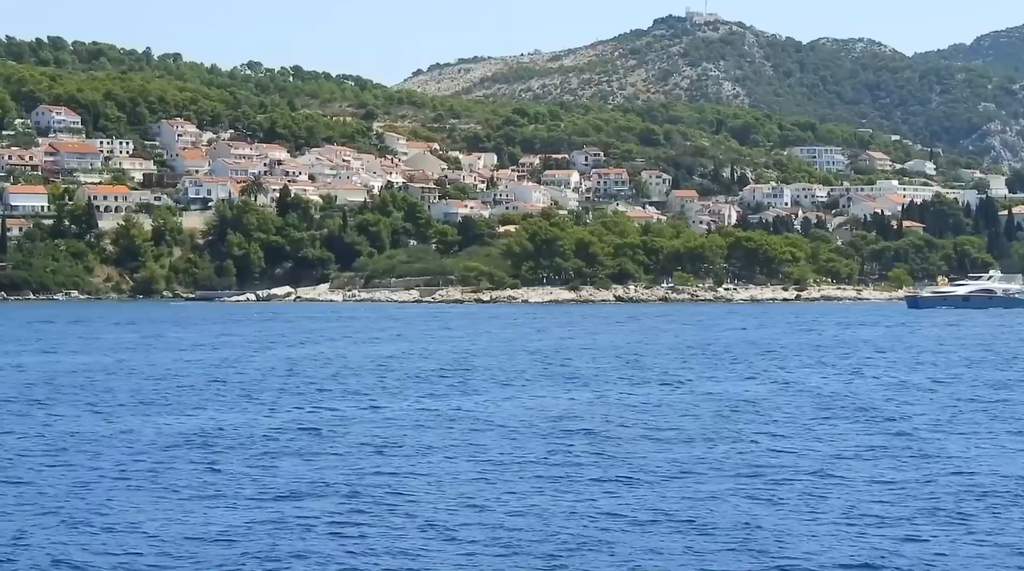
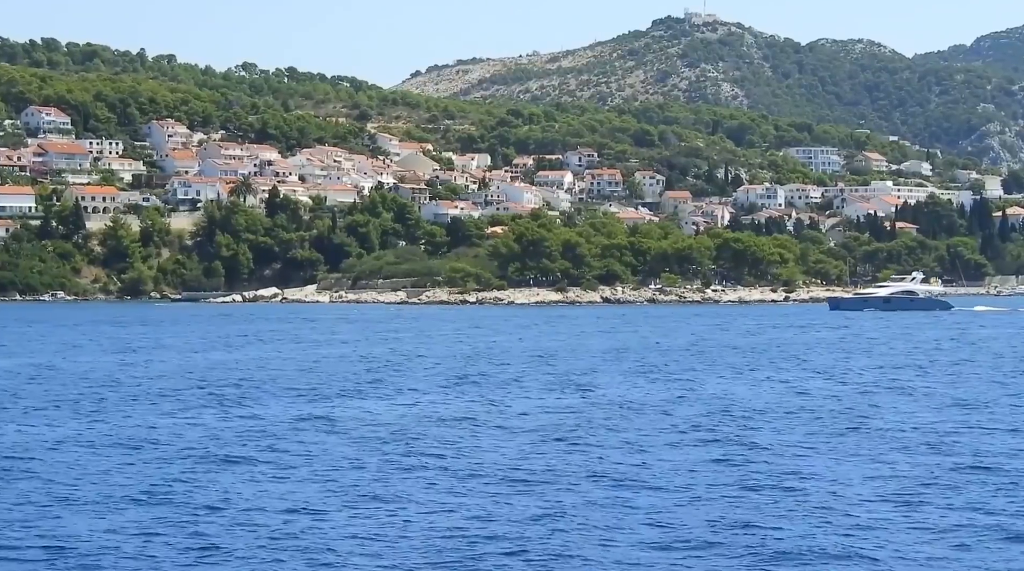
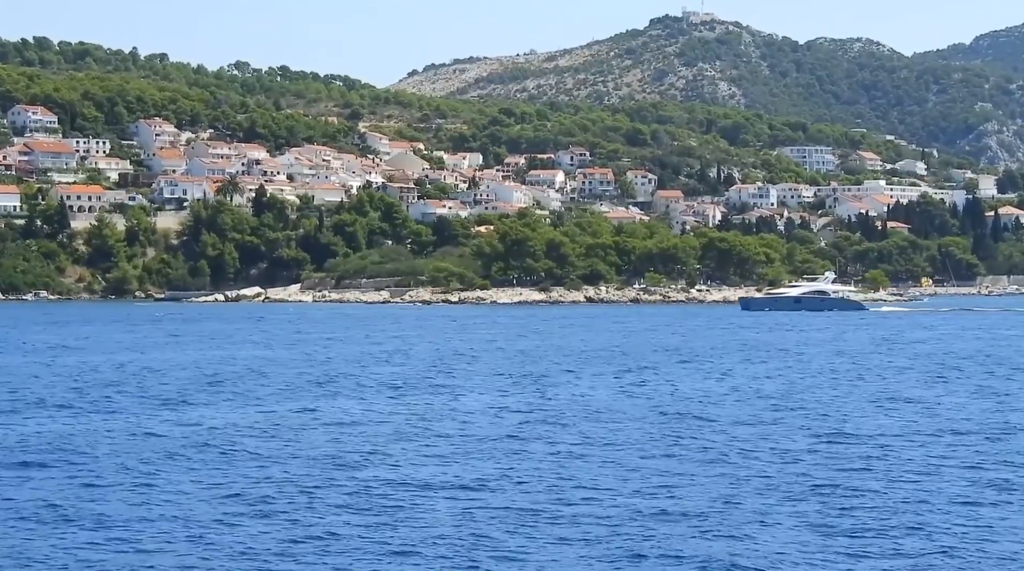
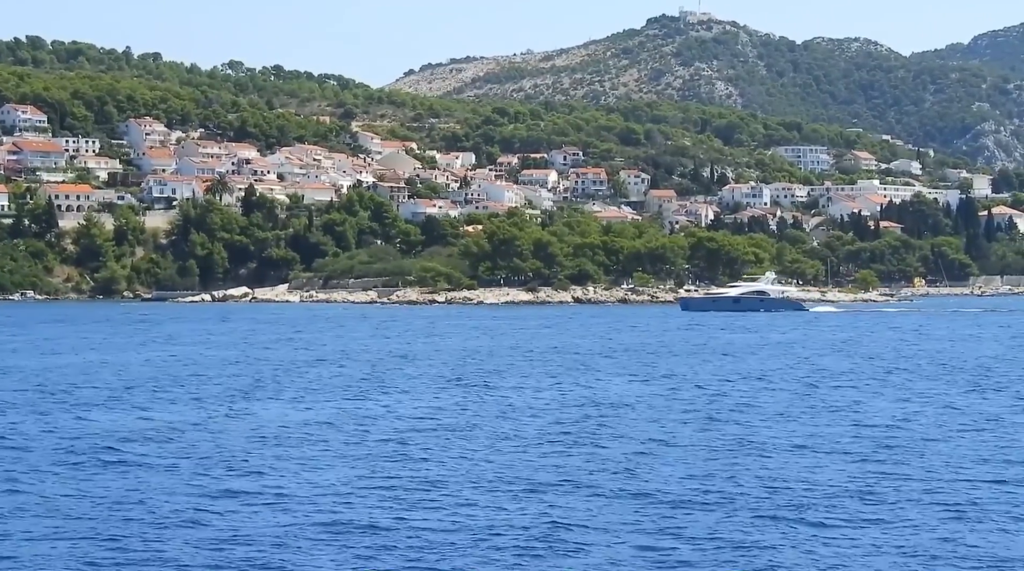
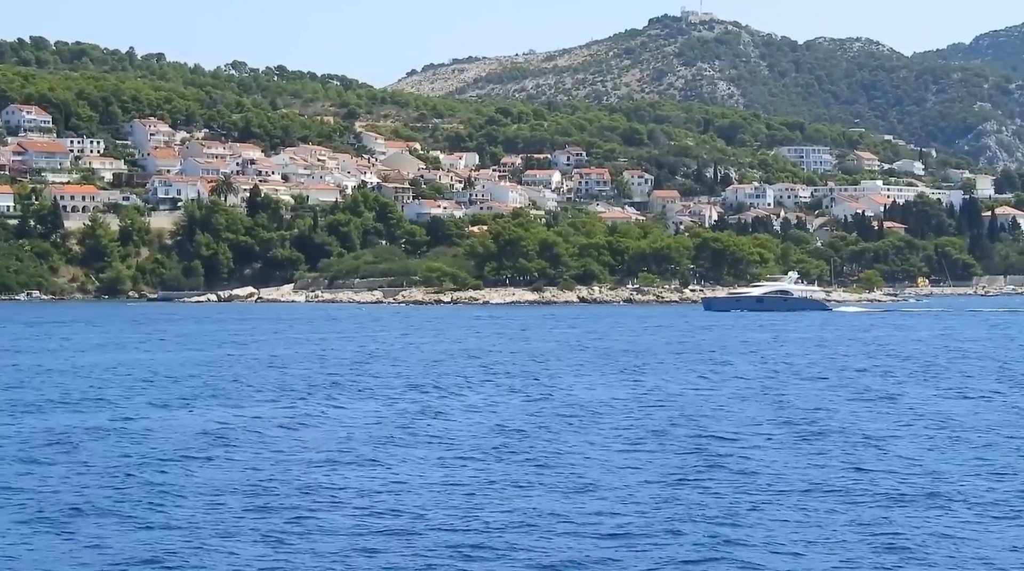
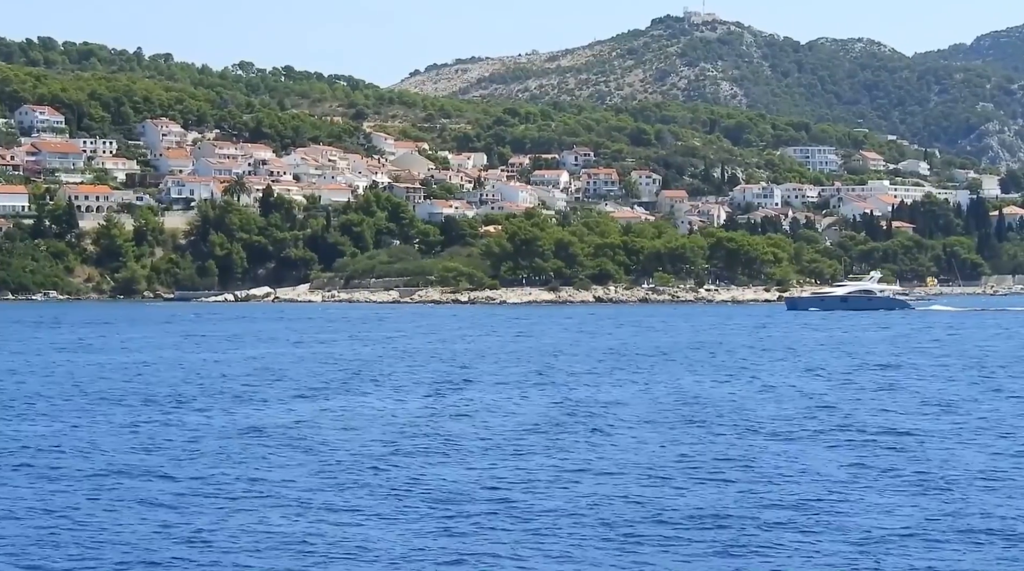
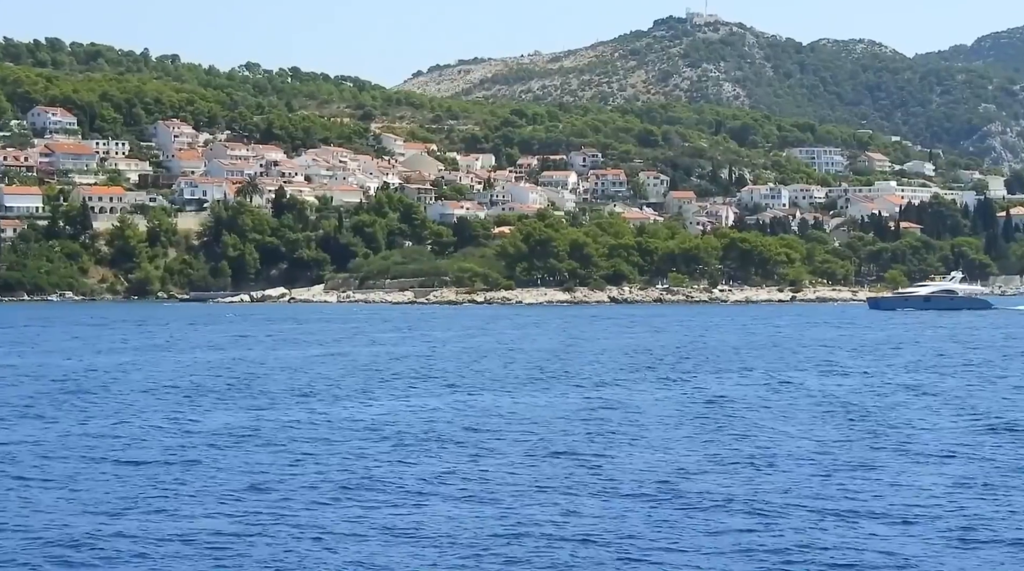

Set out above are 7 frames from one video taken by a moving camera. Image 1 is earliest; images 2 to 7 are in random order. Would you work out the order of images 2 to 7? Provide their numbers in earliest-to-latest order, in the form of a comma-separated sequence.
7, 2, 6, 3, 5, 4
